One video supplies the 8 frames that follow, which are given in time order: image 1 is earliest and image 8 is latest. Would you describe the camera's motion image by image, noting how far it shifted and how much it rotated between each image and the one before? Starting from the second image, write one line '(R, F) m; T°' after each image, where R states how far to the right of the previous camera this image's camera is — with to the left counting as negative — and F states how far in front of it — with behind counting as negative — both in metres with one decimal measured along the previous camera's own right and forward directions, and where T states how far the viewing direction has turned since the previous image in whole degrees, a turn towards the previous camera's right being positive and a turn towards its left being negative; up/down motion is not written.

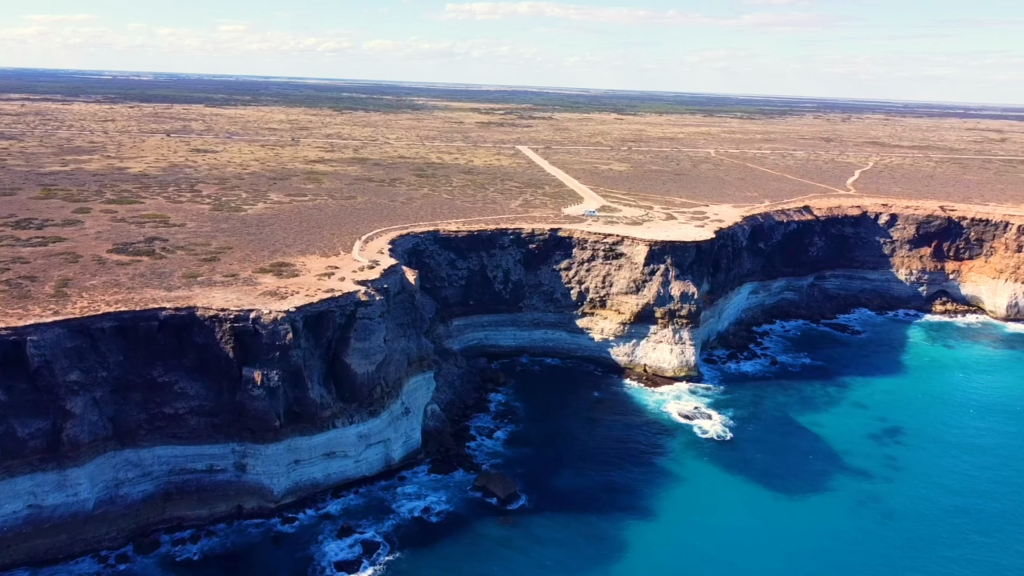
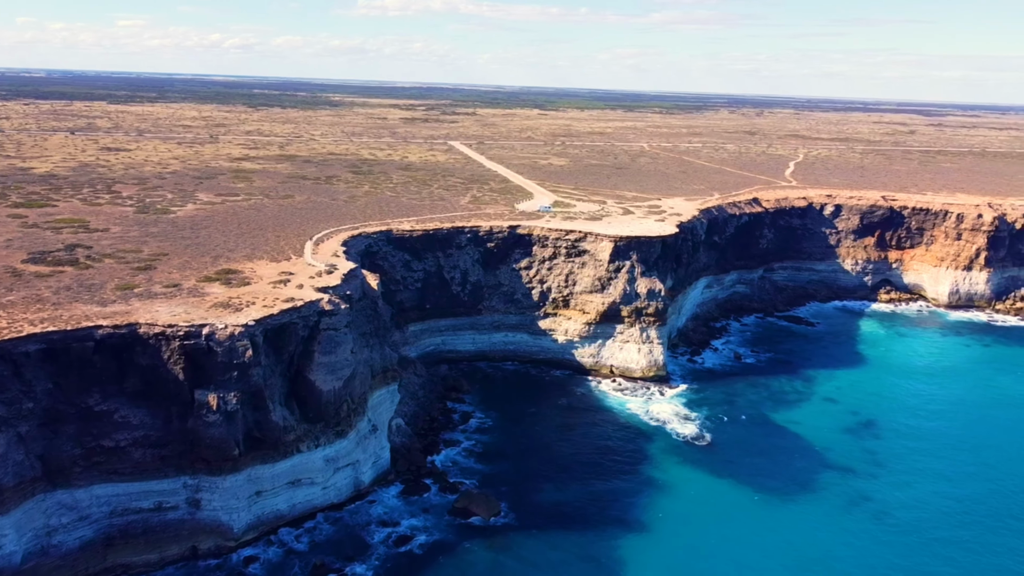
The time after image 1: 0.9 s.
(-2.7, +3.2) m; +6°
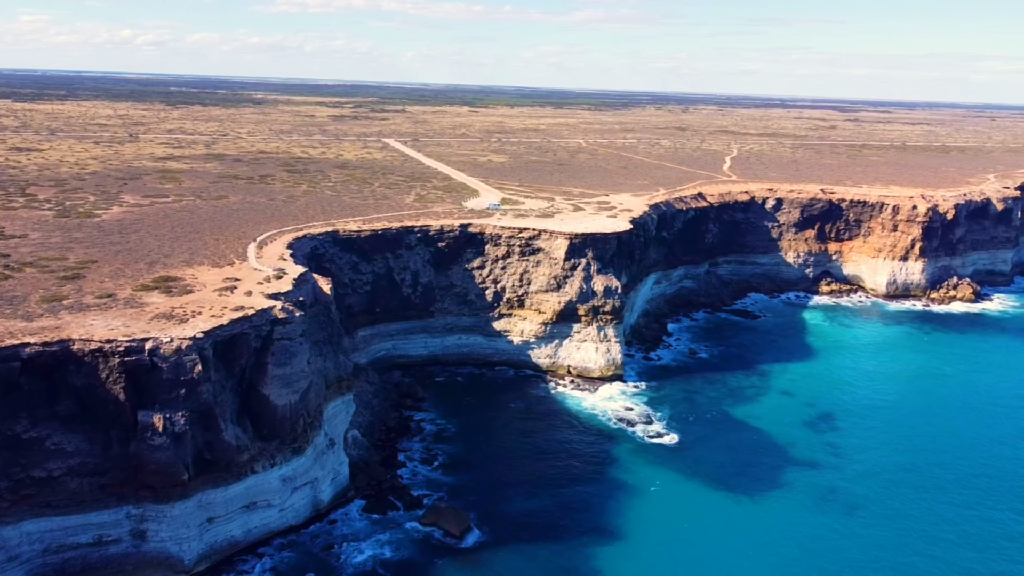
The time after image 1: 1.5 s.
(-1.5, +1.8) m; +5°
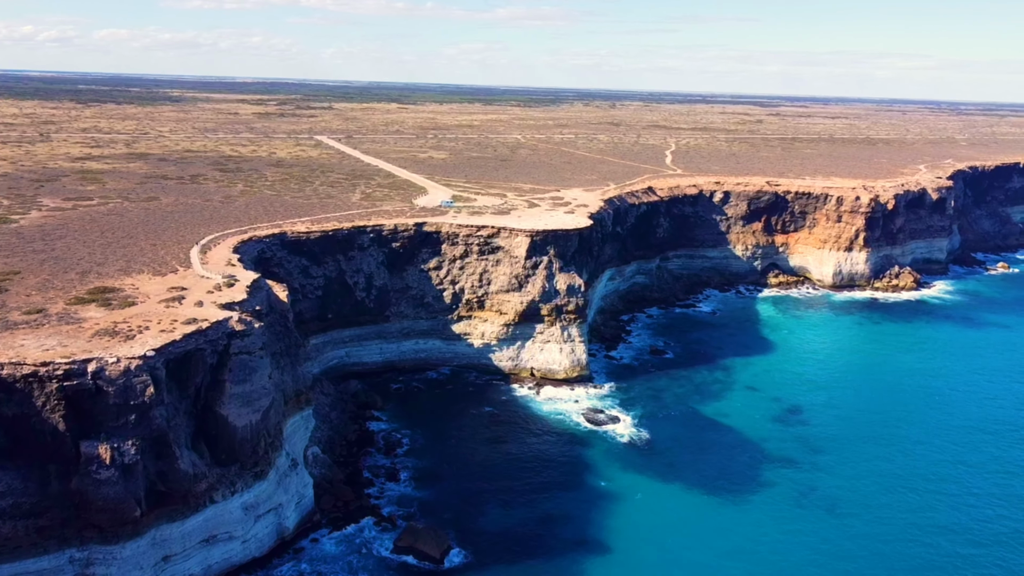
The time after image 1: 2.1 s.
(-1.9, +2.3) m; +5°
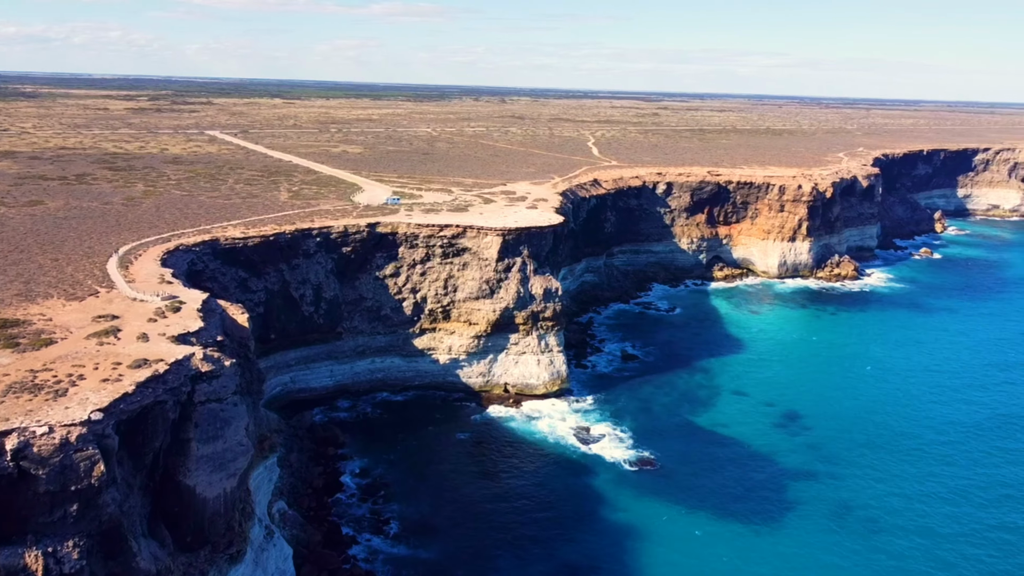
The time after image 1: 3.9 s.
(-4.7, +6.3) m; +8°
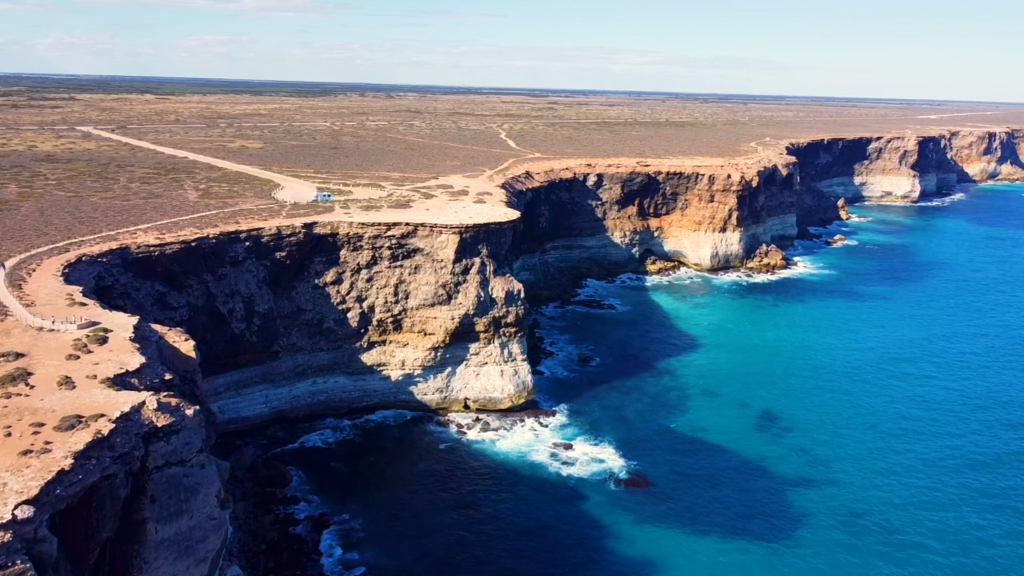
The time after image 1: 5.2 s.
(-3.6, +4.9) m; +8°
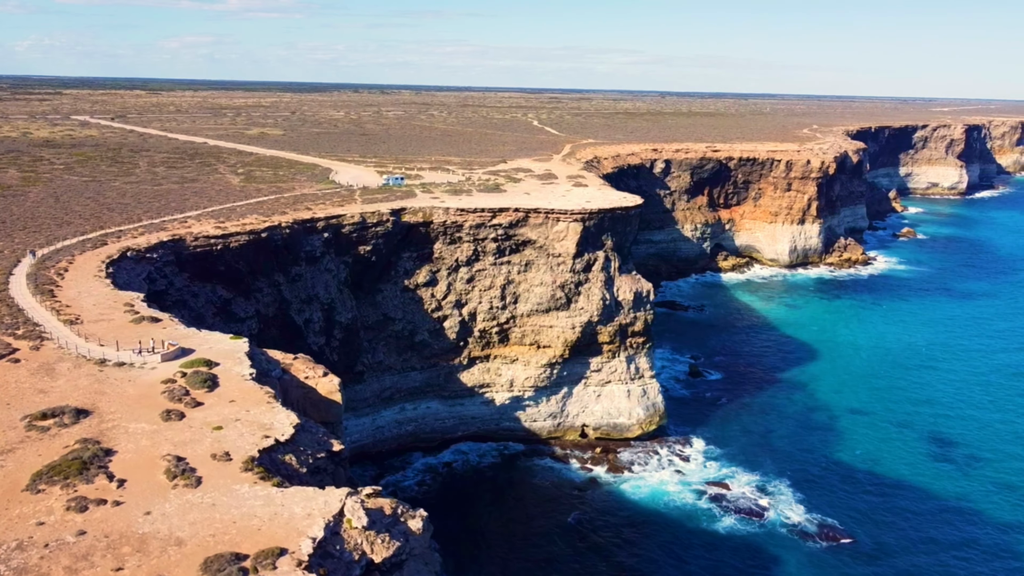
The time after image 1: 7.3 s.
(-5.9, +7.9) m; +1°
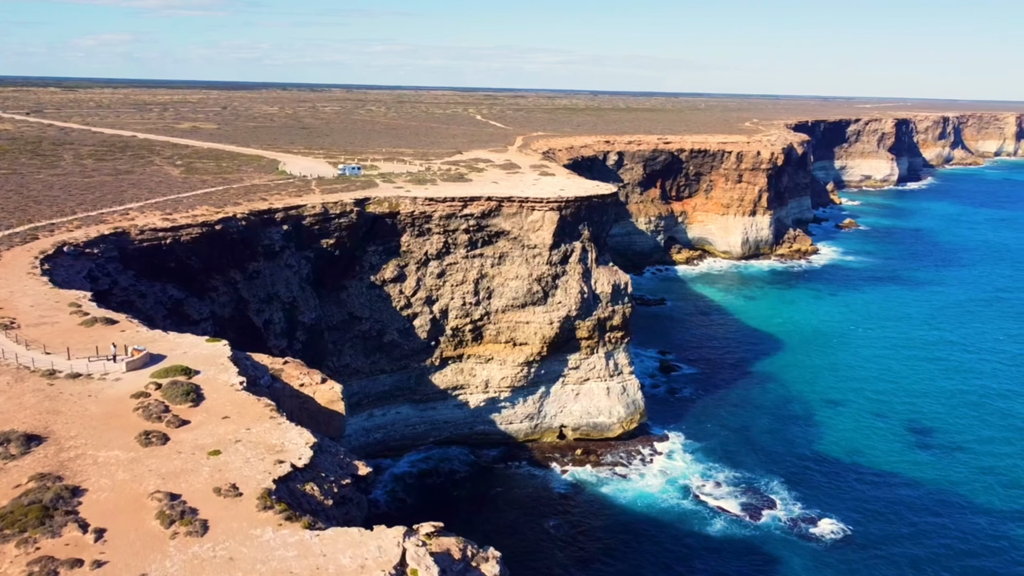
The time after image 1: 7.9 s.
(-1.5, +2.0) m; +5°
